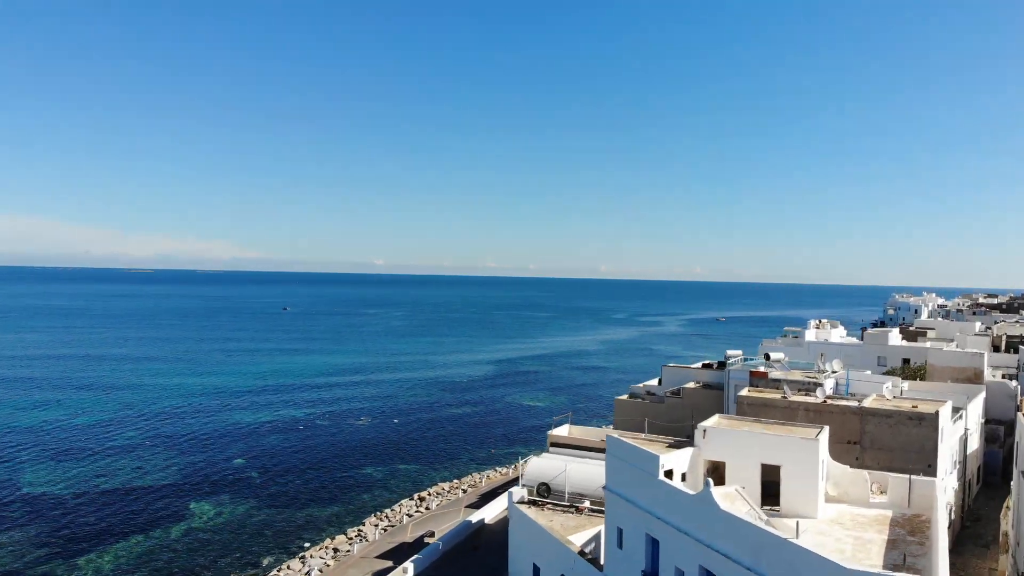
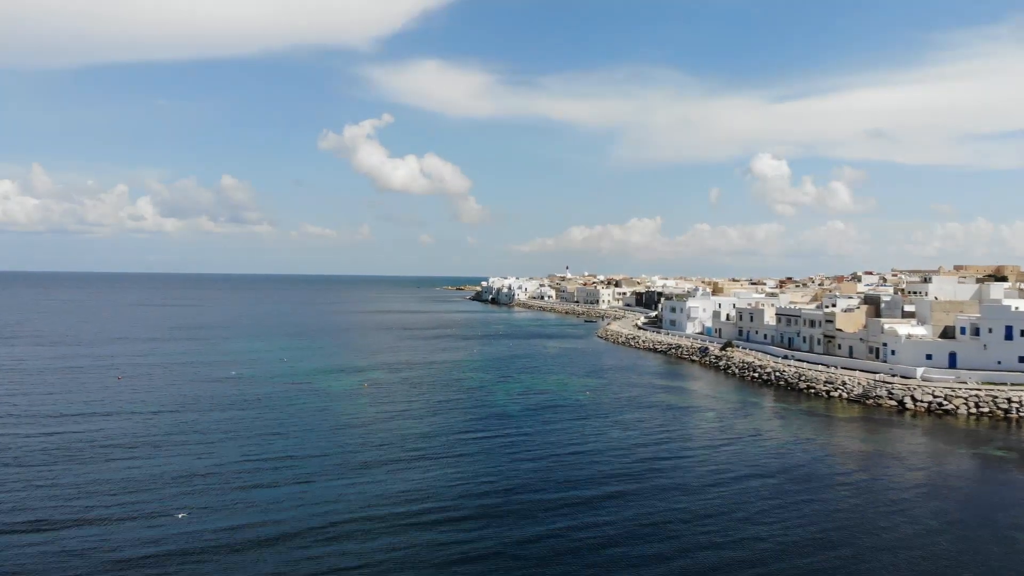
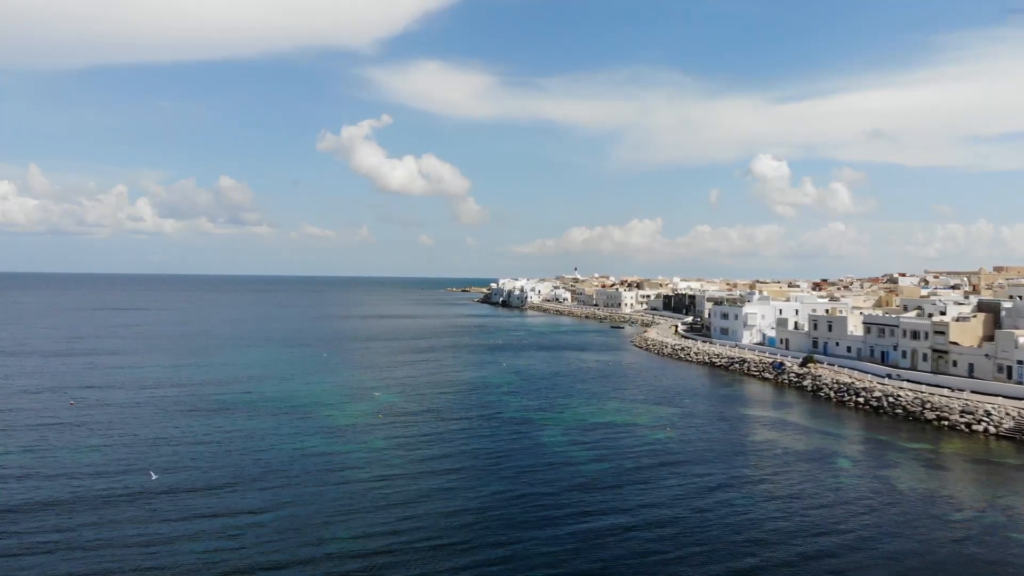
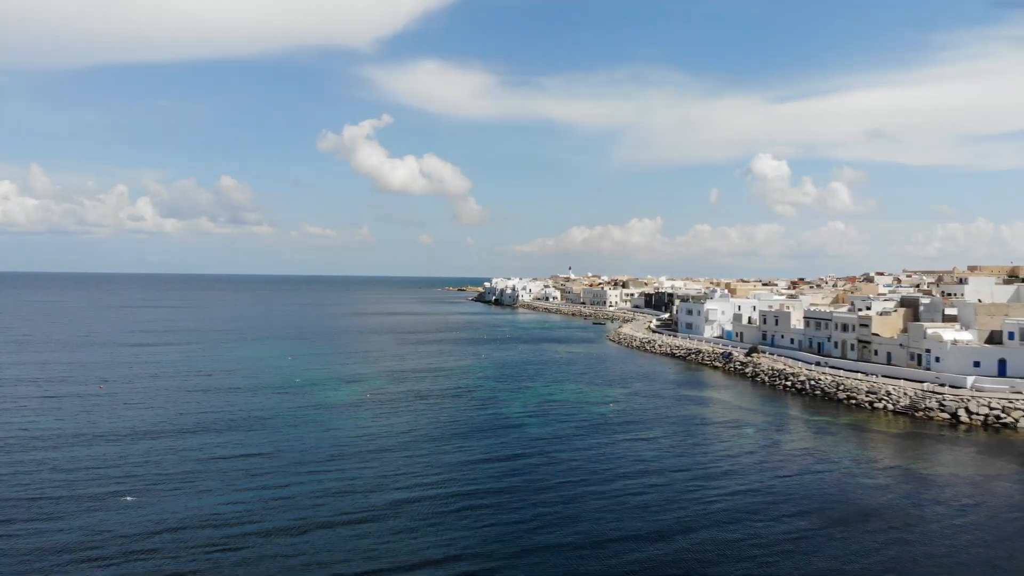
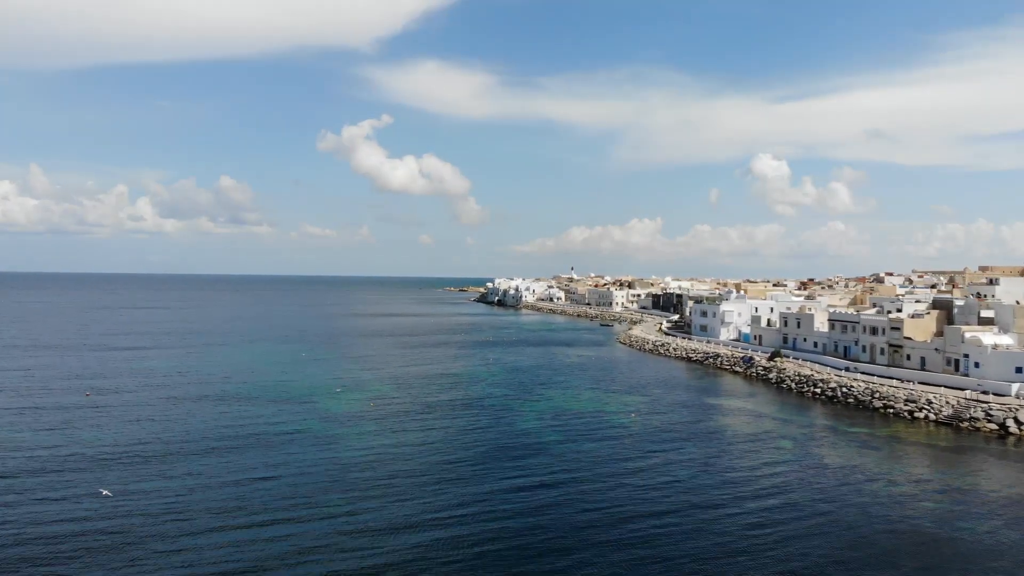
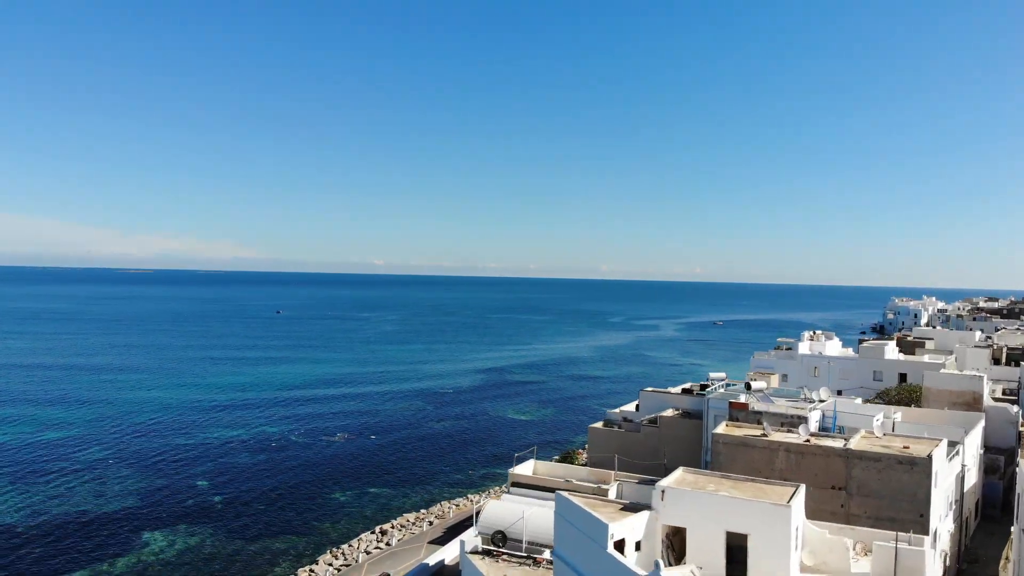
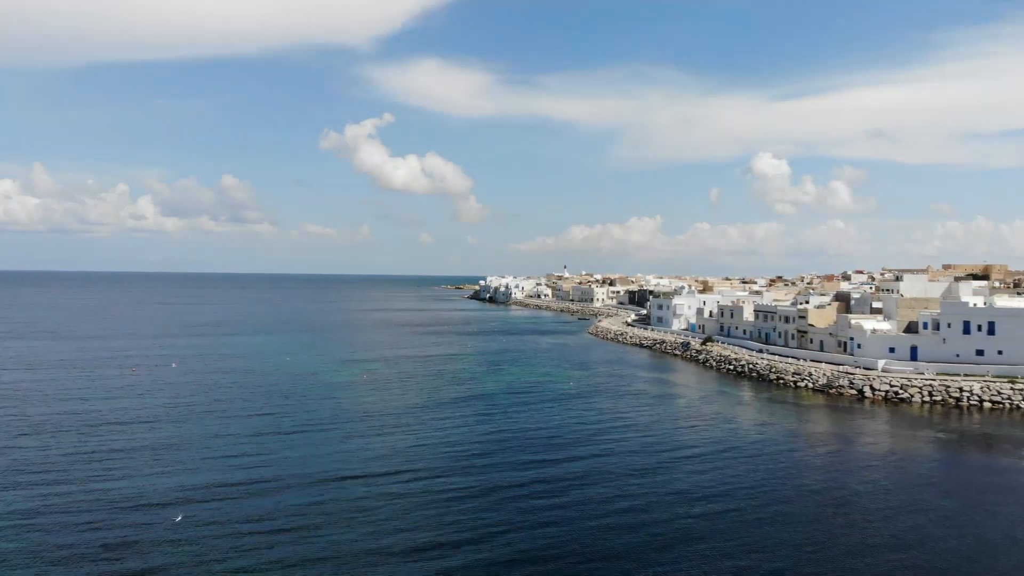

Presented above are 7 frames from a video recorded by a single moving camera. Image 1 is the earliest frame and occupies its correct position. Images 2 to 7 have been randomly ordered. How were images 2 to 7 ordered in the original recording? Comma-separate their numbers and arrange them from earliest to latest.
6, 7, 2, 4, 5, 3
